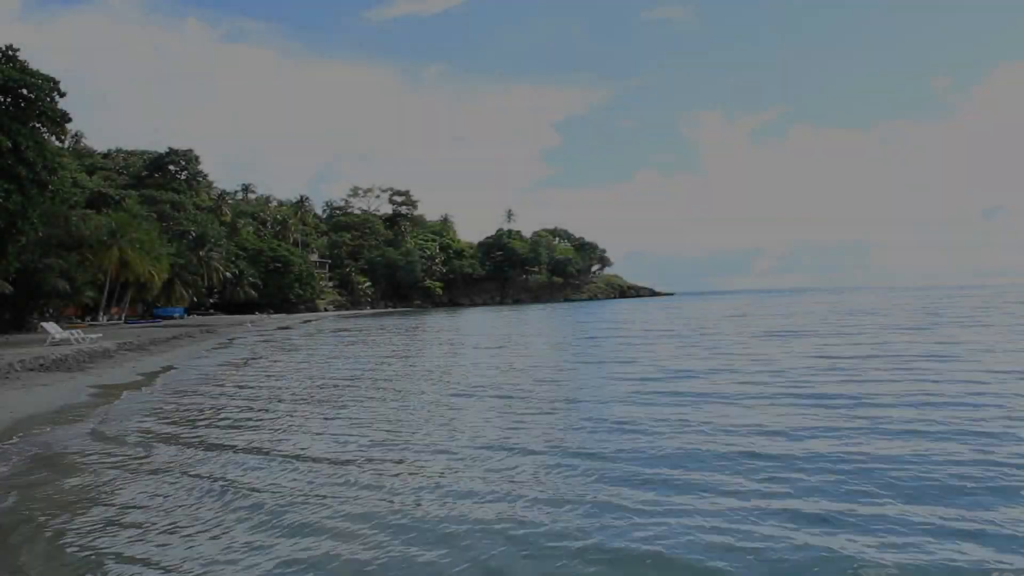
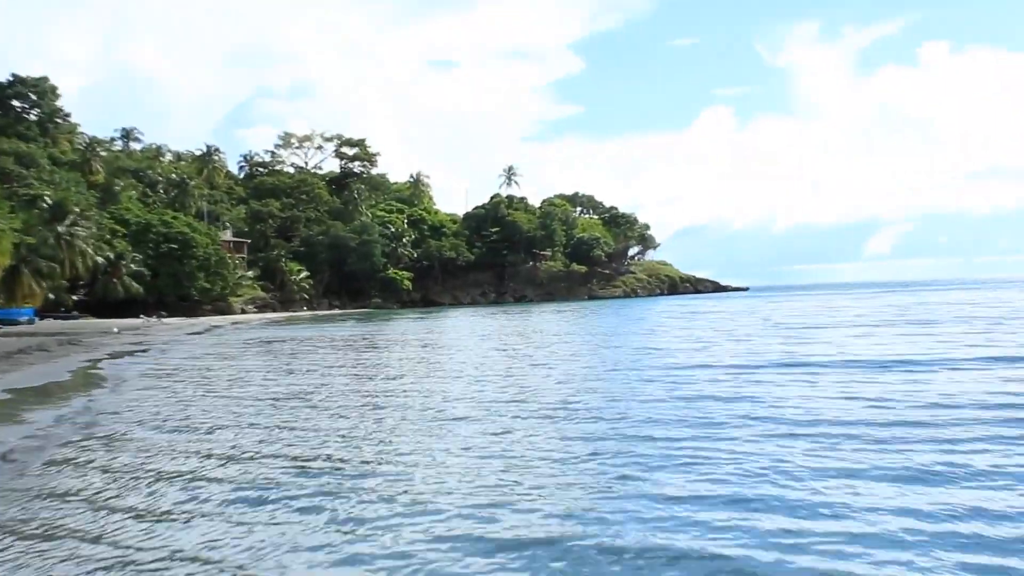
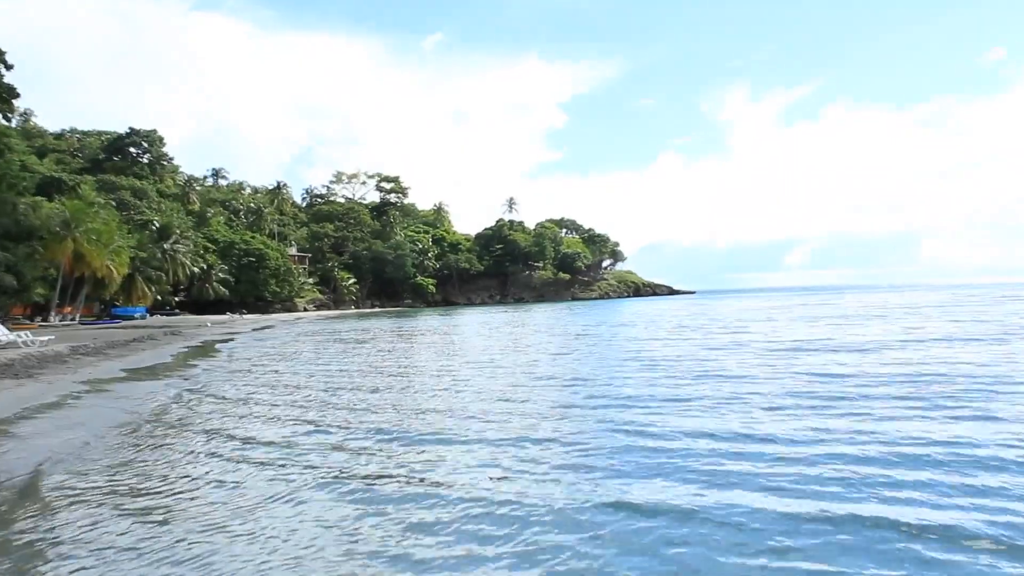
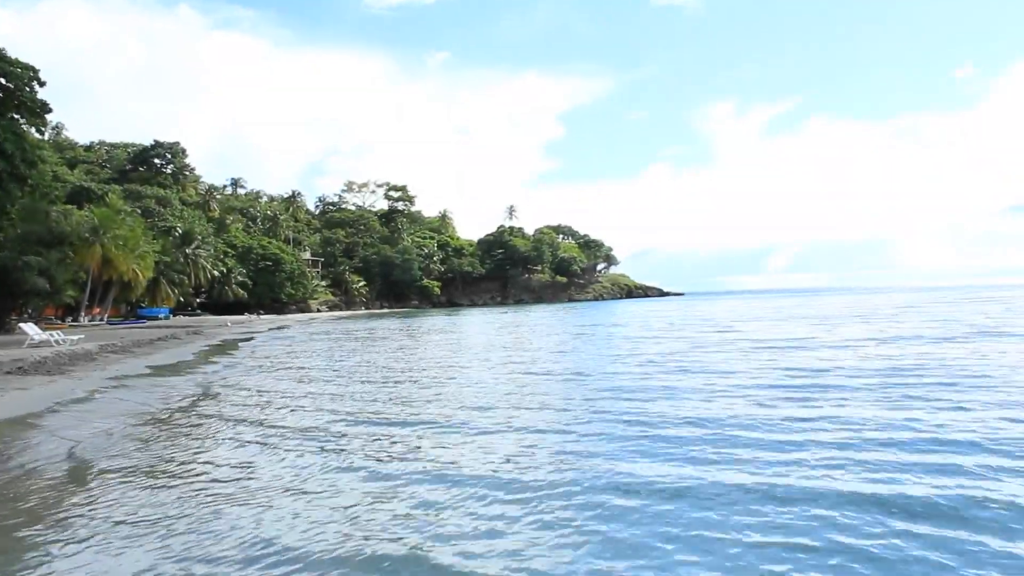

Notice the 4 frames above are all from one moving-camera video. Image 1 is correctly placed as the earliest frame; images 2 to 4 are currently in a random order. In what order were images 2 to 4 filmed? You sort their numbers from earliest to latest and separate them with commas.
4, 3, 2
